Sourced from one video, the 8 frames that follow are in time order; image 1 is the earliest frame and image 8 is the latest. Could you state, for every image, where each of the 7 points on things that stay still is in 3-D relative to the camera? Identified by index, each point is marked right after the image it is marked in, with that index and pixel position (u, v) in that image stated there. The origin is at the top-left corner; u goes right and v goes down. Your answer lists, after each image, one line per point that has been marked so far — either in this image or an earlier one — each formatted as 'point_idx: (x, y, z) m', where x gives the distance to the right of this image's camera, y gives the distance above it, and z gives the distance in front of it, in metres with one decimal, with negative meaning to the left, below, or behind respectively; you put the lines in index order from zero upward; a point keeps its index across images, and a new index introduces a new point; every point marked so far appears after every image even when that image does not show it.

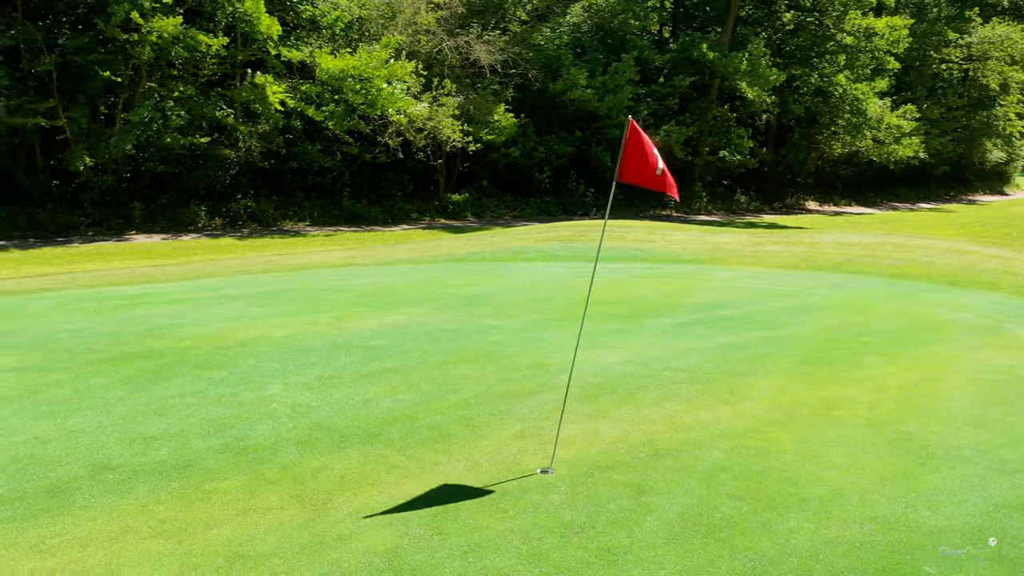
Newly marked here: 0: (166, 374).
0: (-2.8, -0.7, +6.8) m
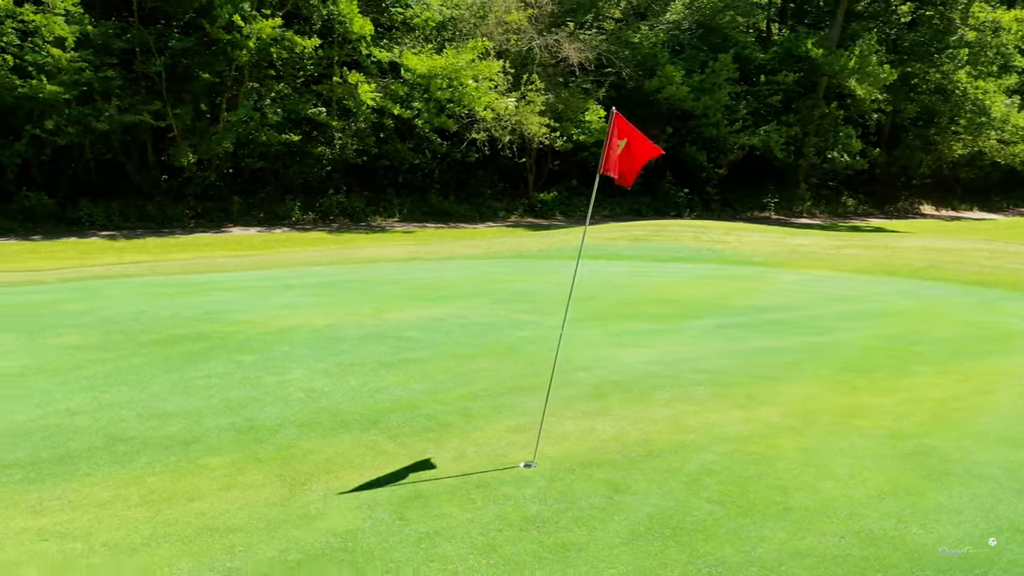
0: (-2.7, -0.6, +7.1) m
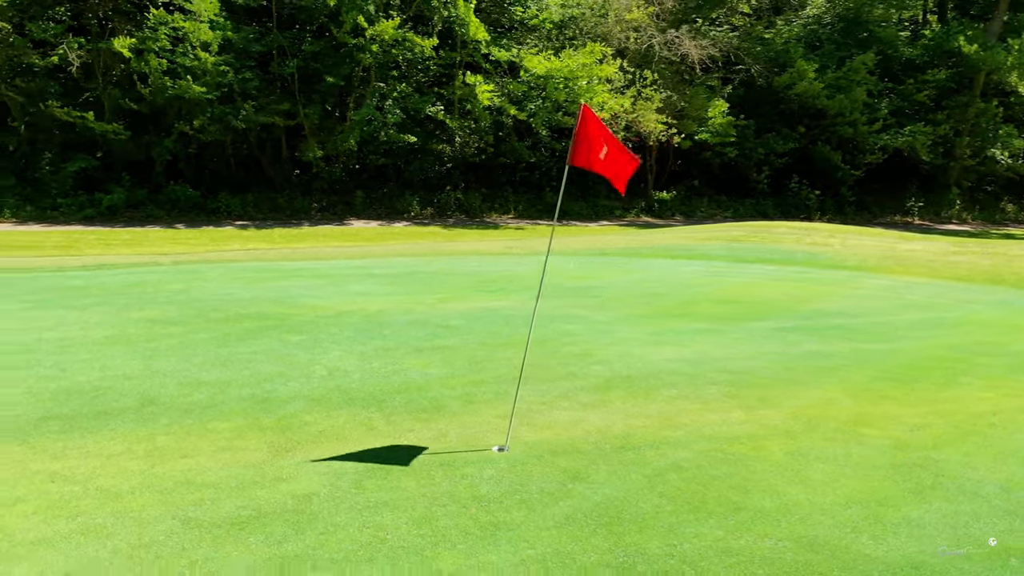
0: (-2.4, -0.4, +7.7) m
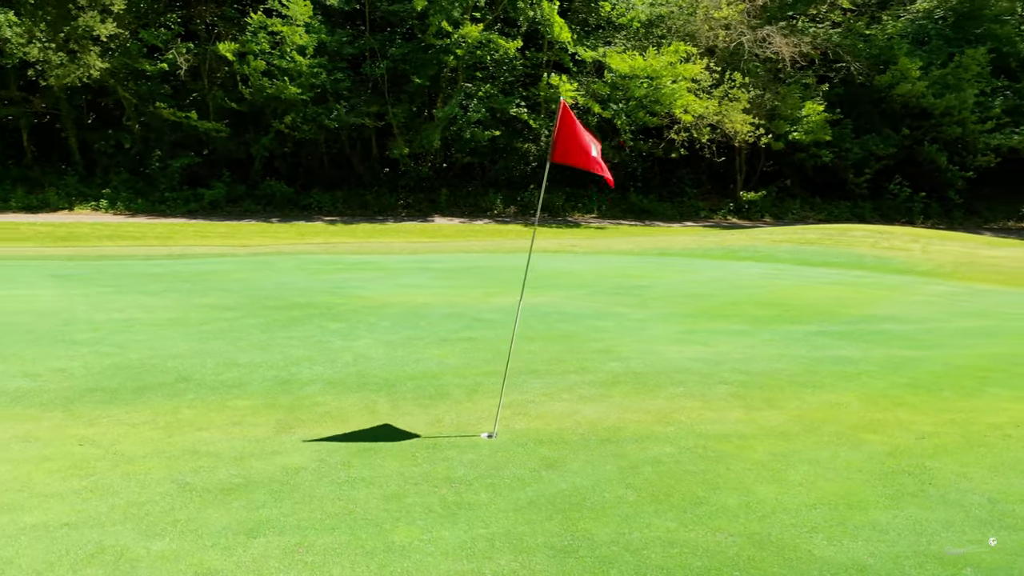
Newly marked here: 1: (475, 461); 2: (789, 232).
0: (-2.1, -0.3, +8.2) m
1: (-0.2, -1.0, +4.8) m
2: (+5.4, +1.1, +16.0) m
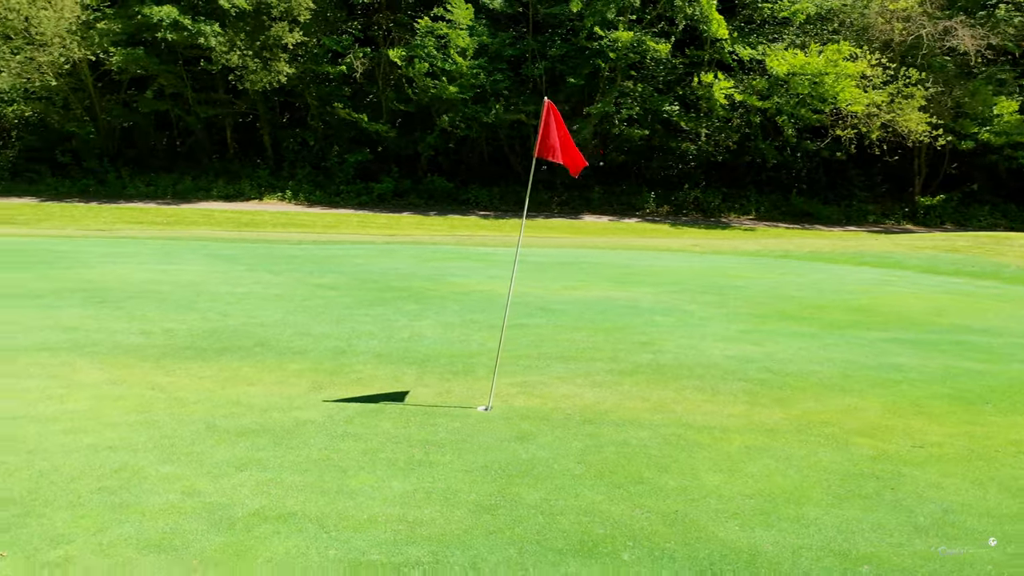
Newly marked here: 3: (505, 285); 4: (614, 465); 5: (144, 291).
0: (-1.4, -0.1, +9.0) m
1: (-0.4, -0.9, +5.3) m
2: (+7.7, +0.9, +14.9) m
3: (-0.1, 0.0, +10.2) m
4: (+0.6, -1.0, +4.8) m
5: (-4.2, 0.0, +9.5) m
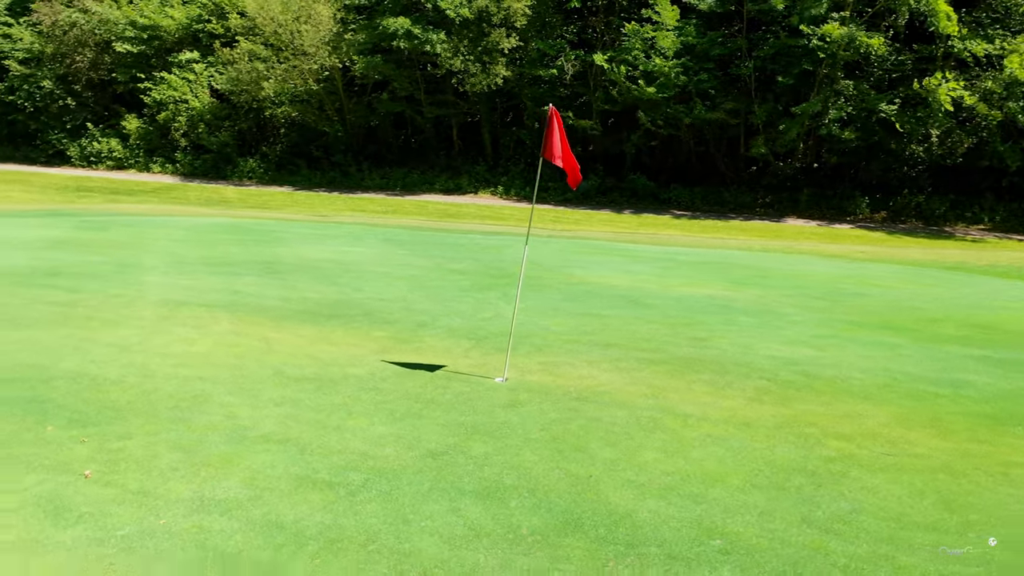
0: (-0.2, 0.0, +9.9) m
1: (-0.4, -0.8, +6.1) m
2: (+10.3, +0.5, +12.9) m
3: (+1.4, +0.1, +10.6) m
4: (+0.4, -0.9, +5.3) m
5: (-2.8, +0.3, +11.2) m
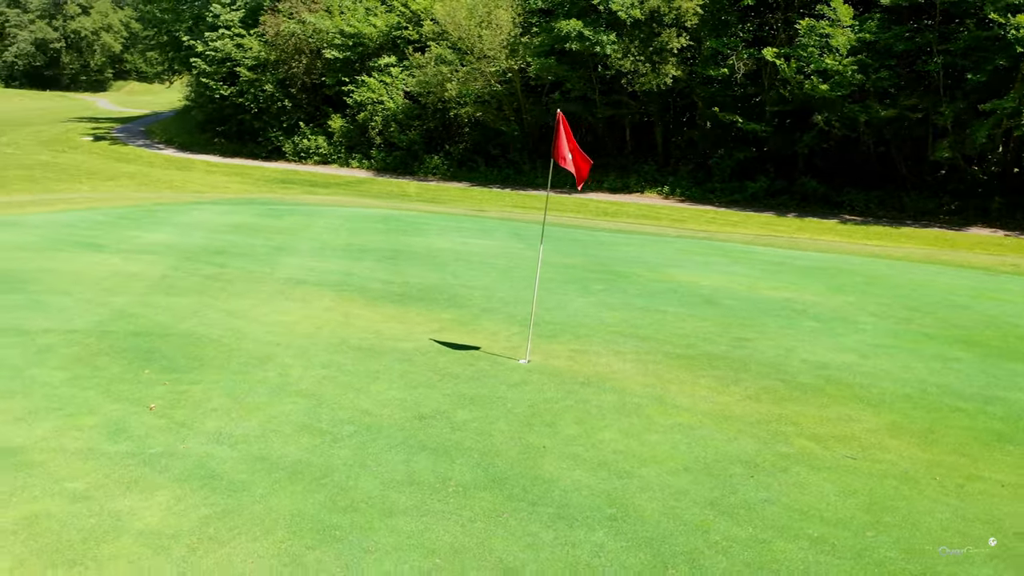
0: (+0.9, +0.1, +10.4) m
1: (-0.2, -0.7, +6.7) m
2: (+11.8, 0.0, +10.7) m
3: (+2.6, +0.1, +10.7) m
4: (+0.3, -0.9, +5.8) m
5: (-1.3, +0.5, +12.3) m
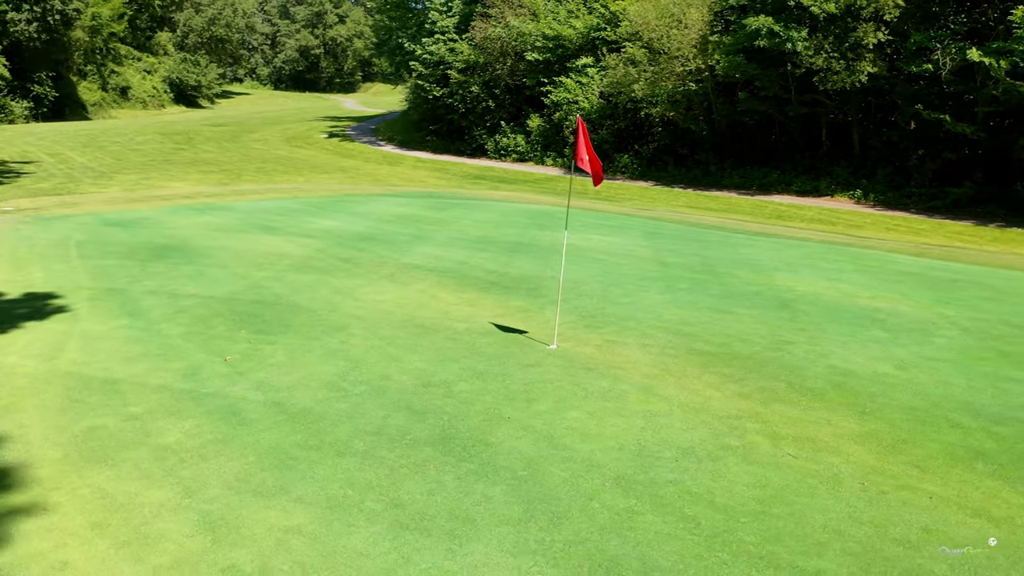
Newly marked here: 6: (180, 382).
0: (+2.1, +0.1, +10.6) m
1: (0.0, -0.6, +7.4) m
2: (+12.6, -0.6, +8.0) m
3: (+3.8, 0.0, +10.5) m
4: (+0.2, -0.8, +6.3) m
5: (+0.6, +0.6, +13.0) m
6: (-2.7, -0.8, +6.6) m
